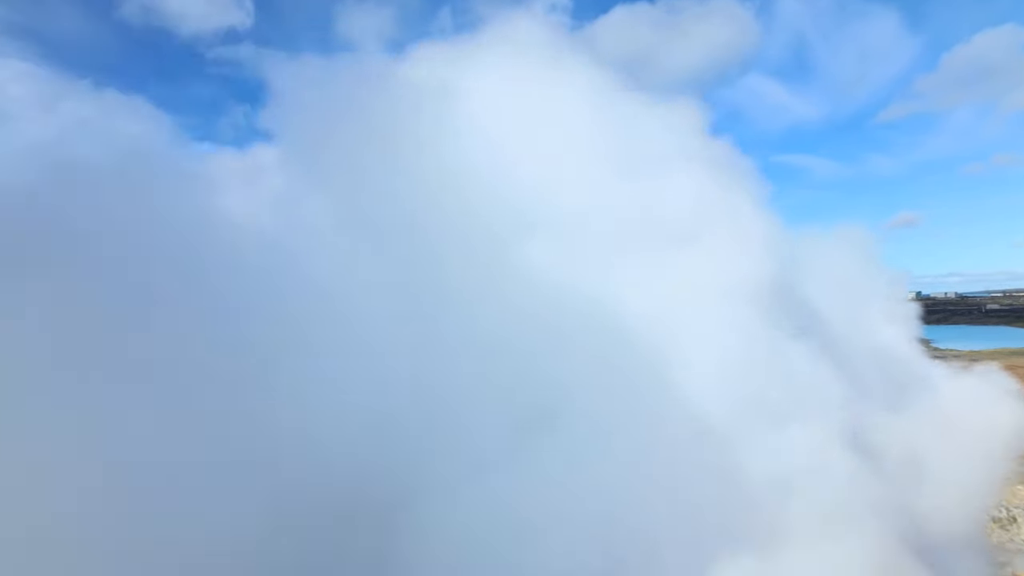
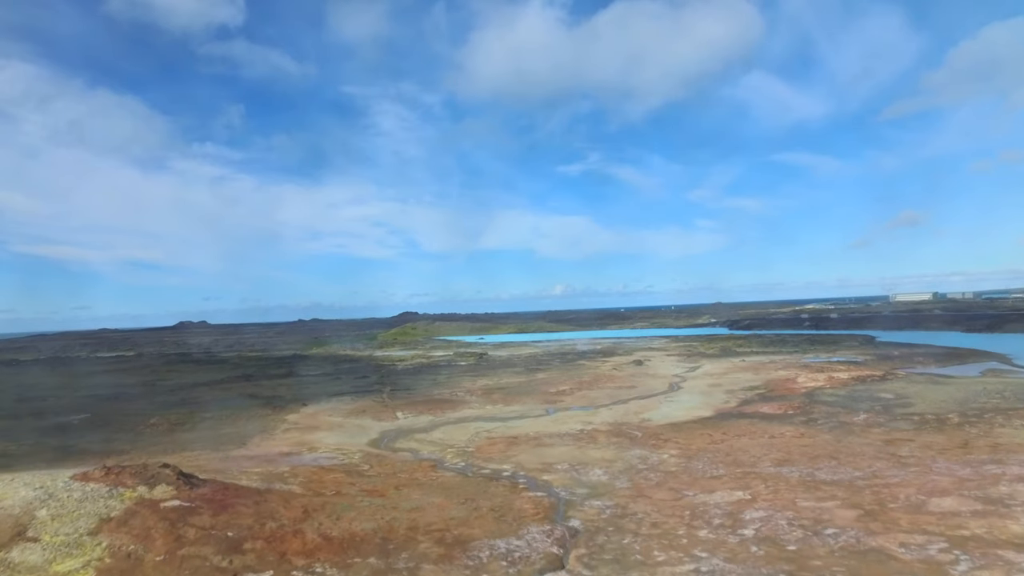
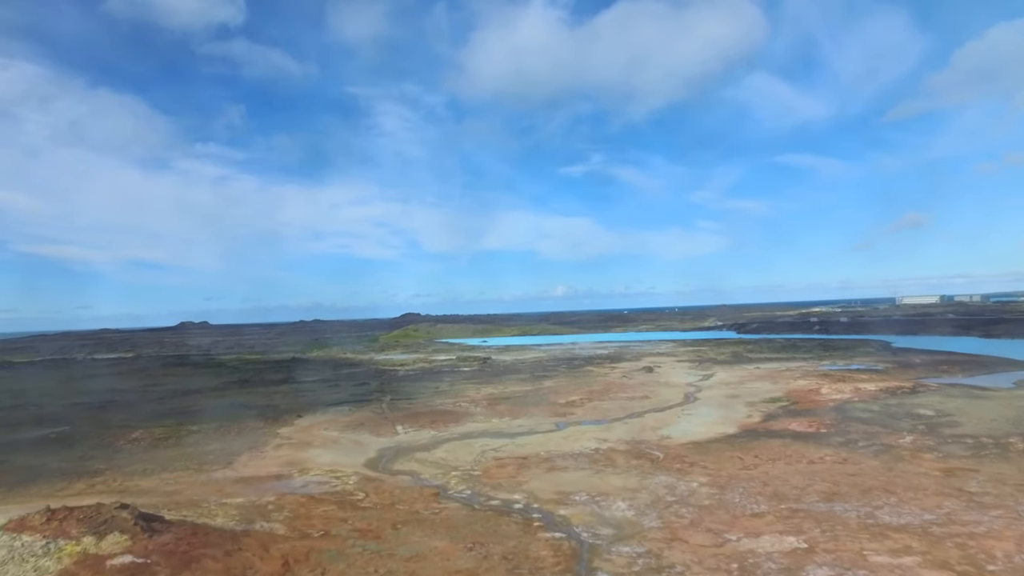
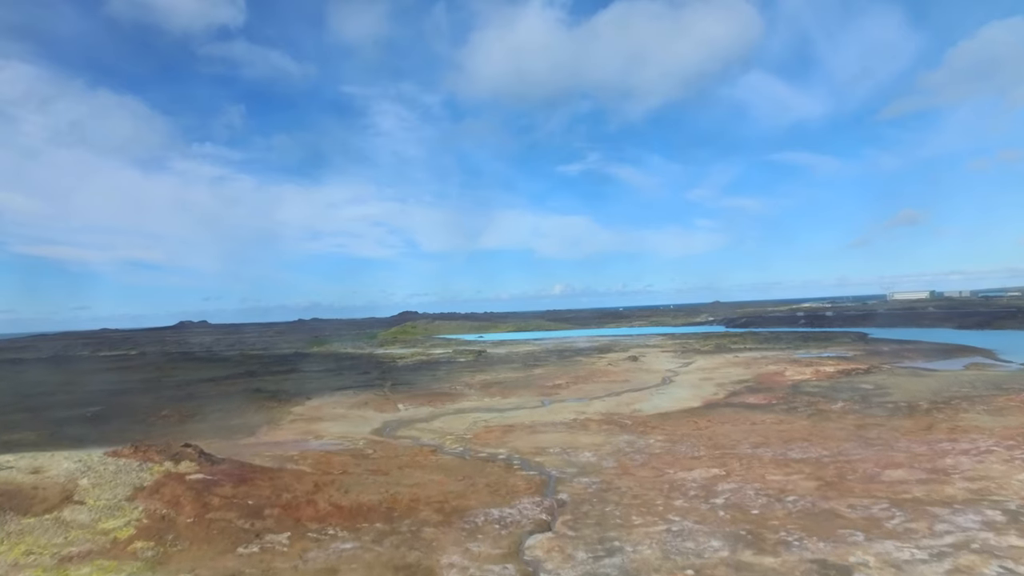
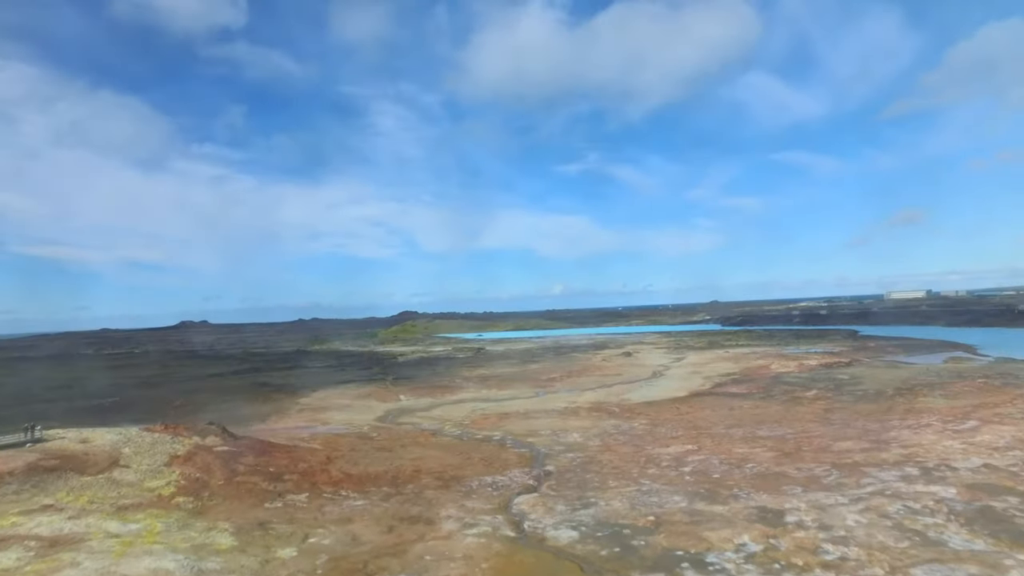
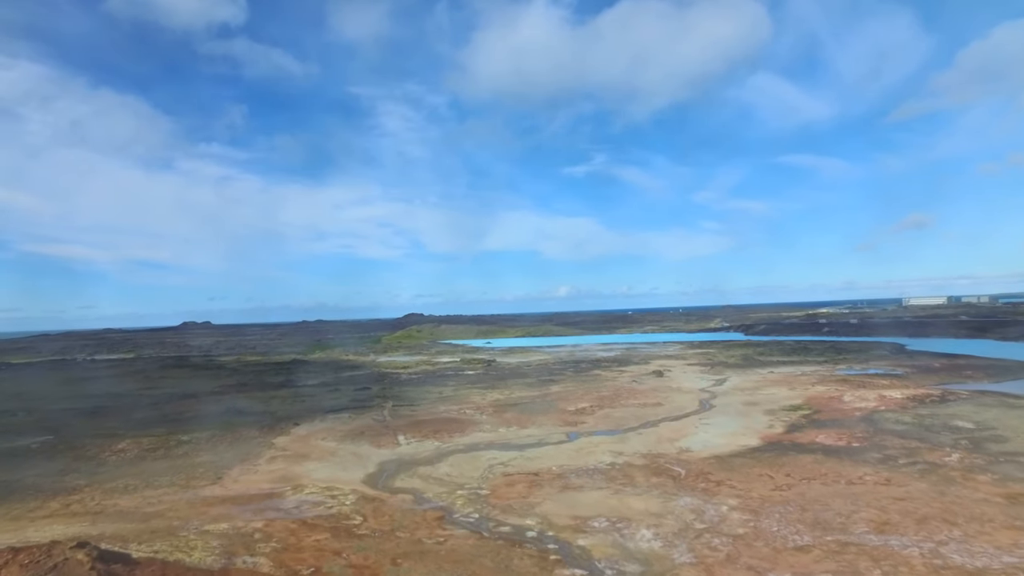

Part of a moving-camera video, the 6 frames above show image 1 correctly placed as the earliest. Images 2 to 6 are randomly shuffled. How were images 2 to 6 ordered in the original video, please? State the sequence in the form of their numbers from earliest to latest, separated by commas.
5, 4, 2, 3, 6
